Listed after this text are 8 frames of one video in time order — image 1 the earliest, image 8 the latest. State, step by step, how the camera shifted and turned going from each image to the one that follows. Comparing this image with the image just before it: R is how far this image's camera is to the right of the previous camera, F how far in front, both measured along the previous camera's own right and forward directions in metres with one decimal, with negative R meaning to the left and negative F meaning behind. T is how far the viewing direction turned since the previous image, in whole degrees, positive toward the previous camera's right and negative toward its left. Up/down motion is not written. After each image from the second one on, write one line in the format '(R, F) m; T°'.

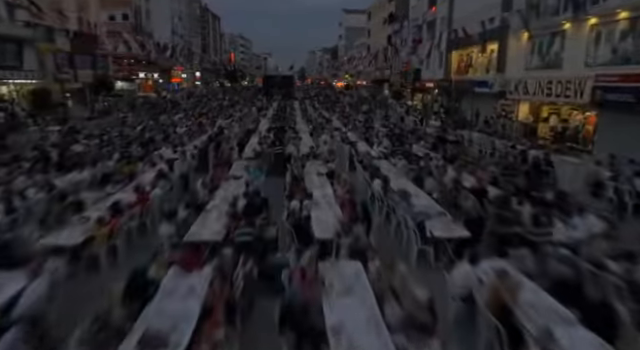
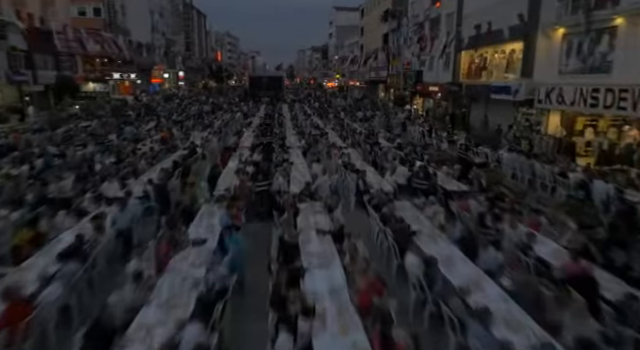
(-0.2, +3.3) m; +2°
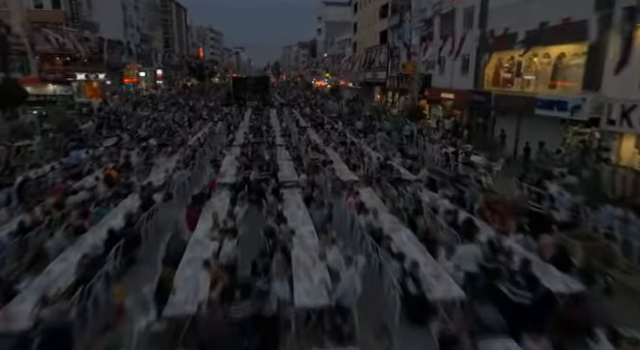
(-0.6, +4.2) m; +2°
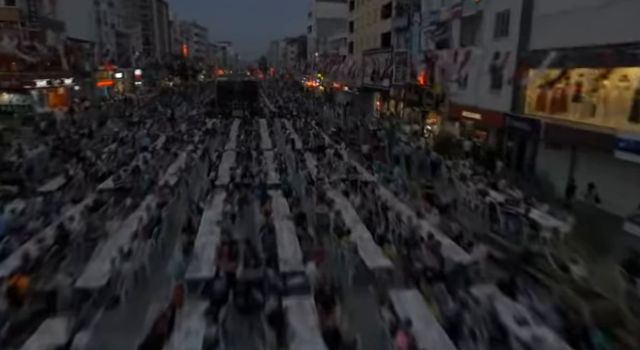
(-0.7, +4.0) m; +2°
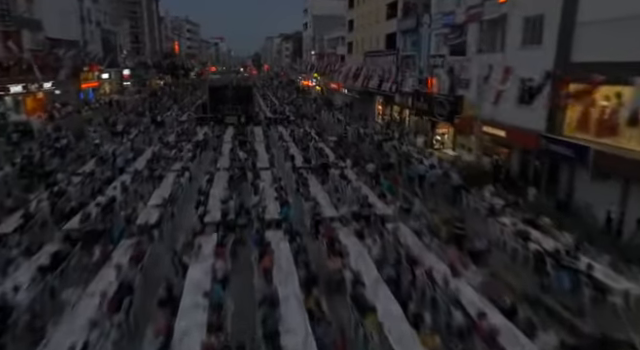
(-0.5, +2.3) m; +1°
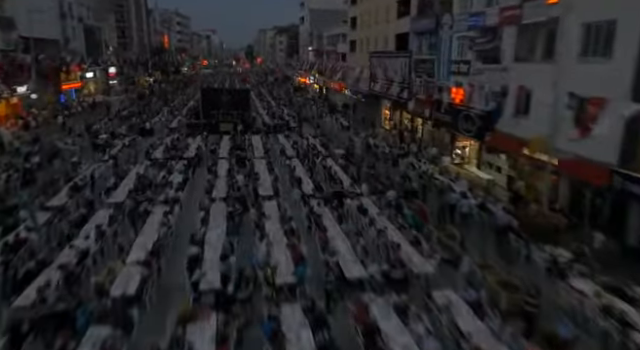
(-0.9, +2.9) m; +1°
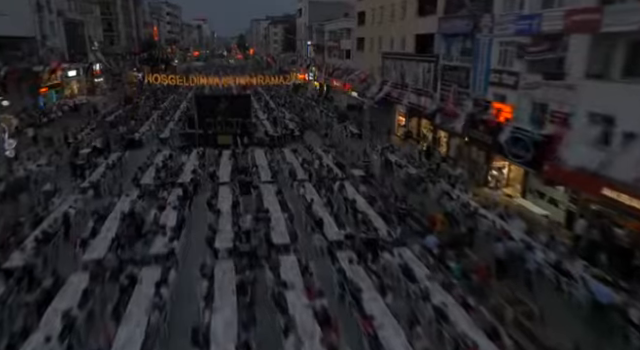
(-1.3, +3.4) m; +1°
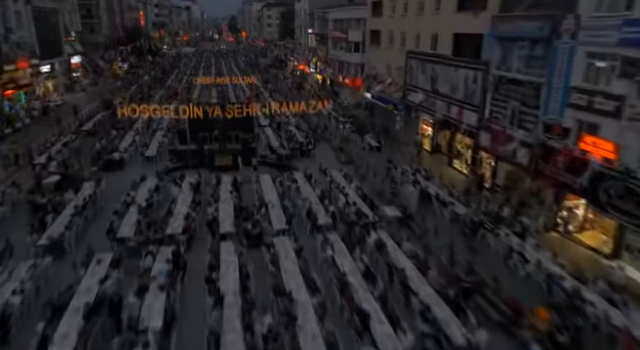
(-1.5, +4.6) m; +1°
